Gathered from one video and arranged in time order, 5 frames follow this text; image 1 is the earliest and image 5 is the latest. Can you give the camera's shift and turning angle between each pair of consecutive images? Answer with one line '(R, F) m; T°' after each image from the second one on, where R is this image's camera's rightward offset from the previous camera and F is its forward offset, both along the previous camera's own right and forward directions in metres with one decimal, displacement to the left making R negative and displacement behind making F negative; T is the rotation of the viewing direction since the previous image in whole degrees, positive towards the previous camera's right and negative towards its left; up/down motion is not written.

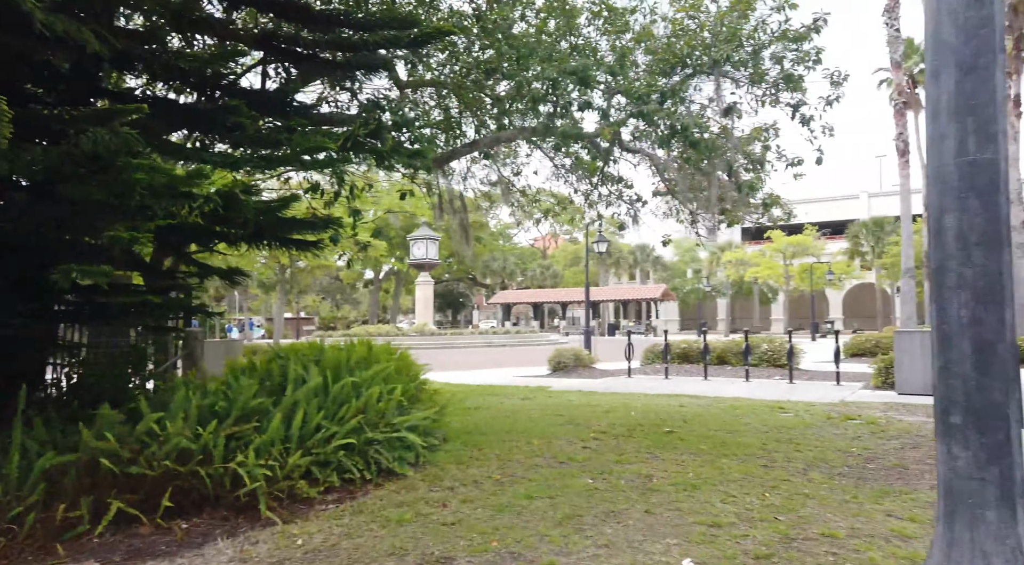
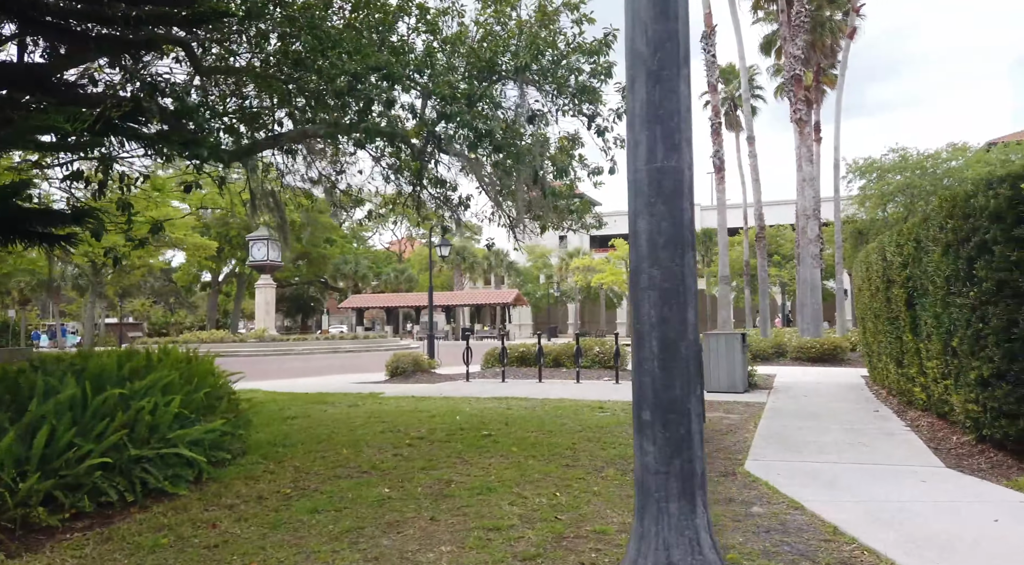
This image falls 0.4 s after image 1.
(+0.5, +0.1) m; +11°
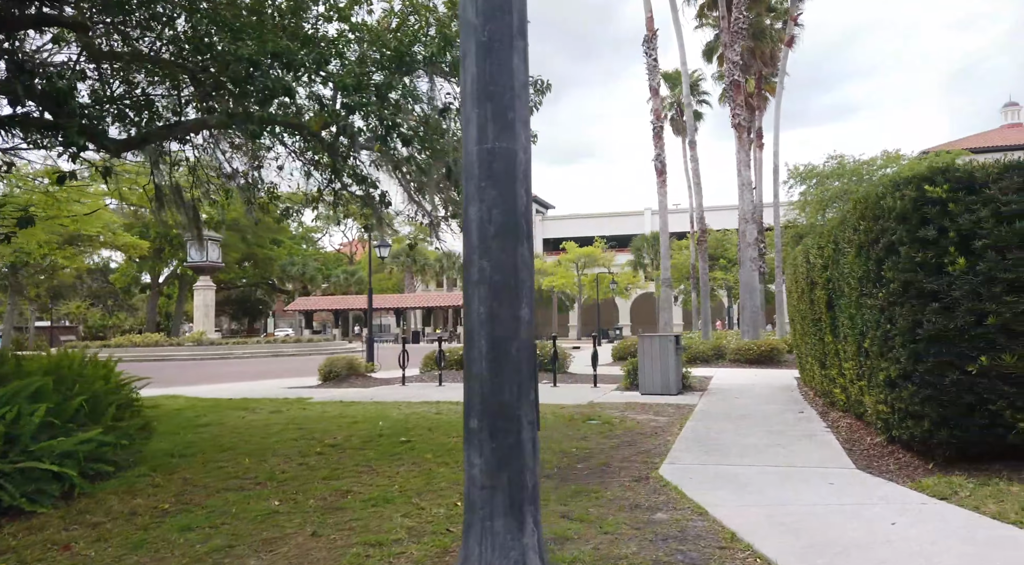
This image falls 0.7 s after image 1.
(+0.4, +0.2) m; +4°
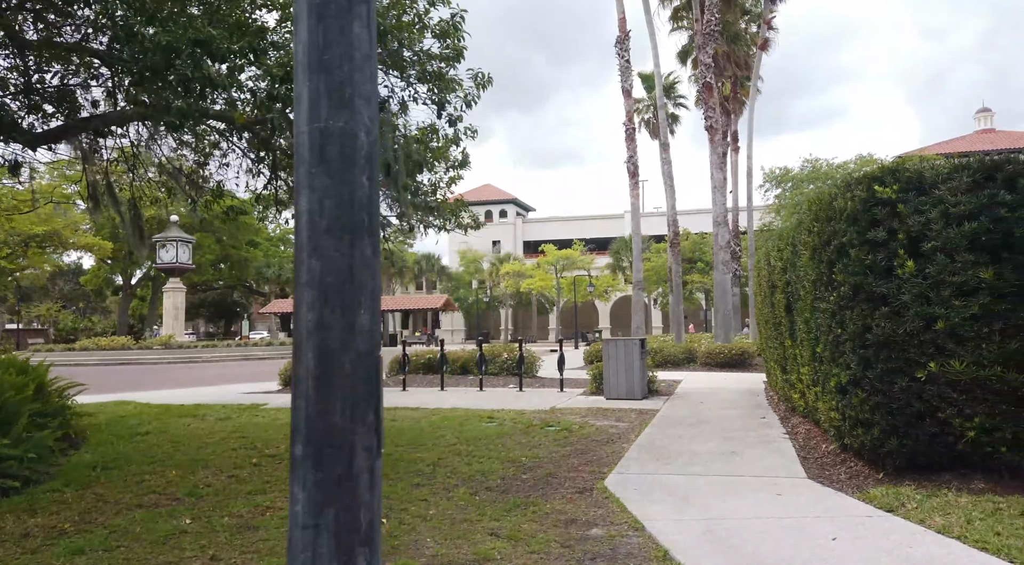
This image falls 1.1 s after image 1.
(+0.4, +0.3) m; +1°
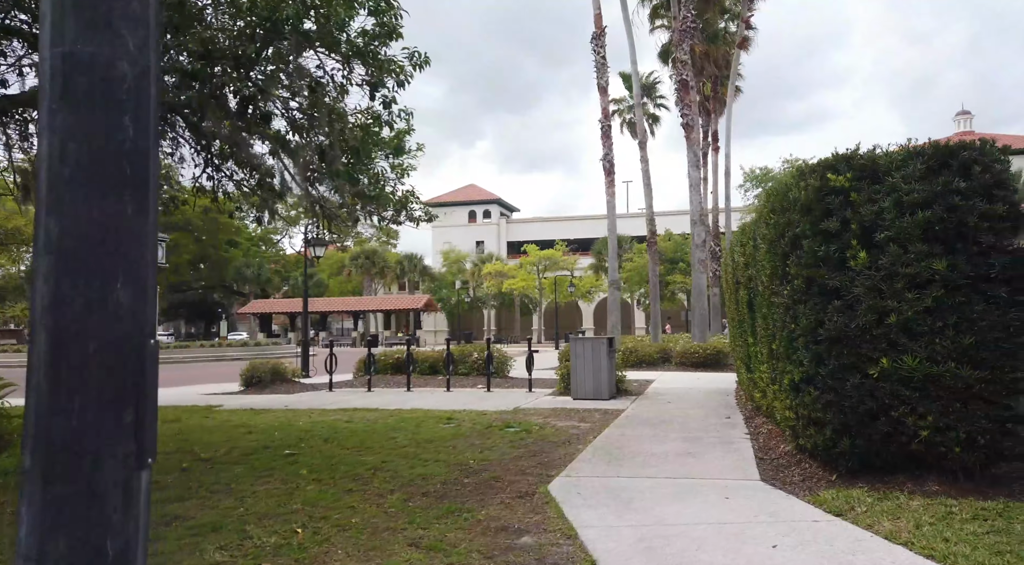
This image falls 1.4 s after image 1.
(+0.4, +0.3) m; +1°
